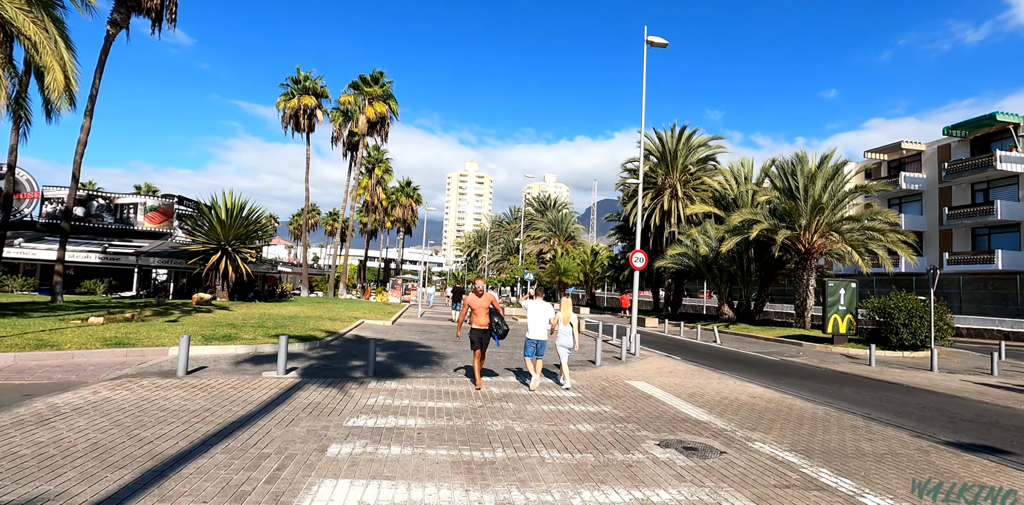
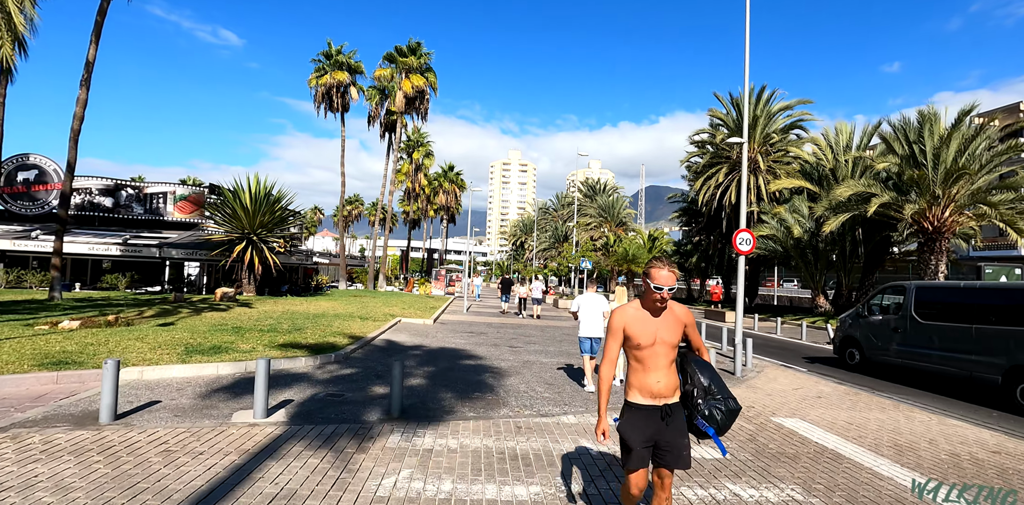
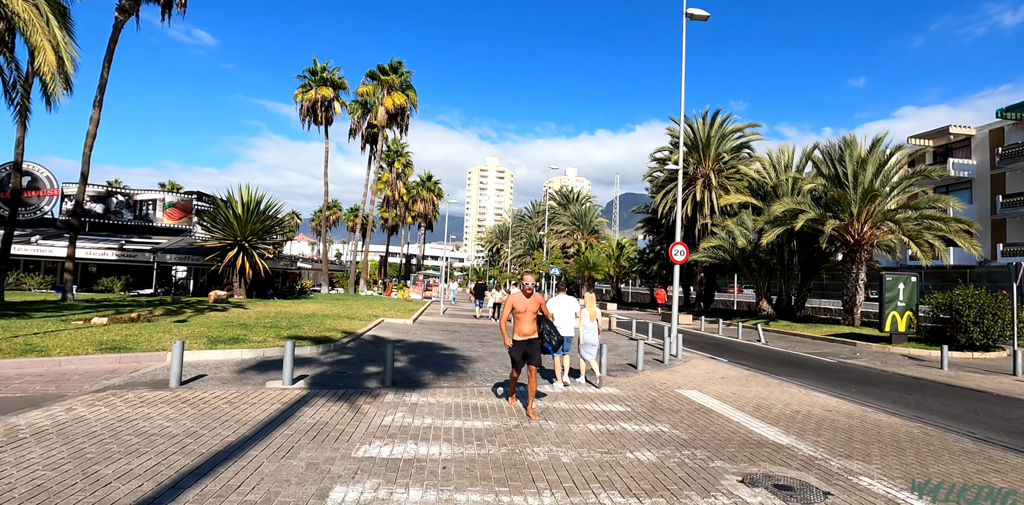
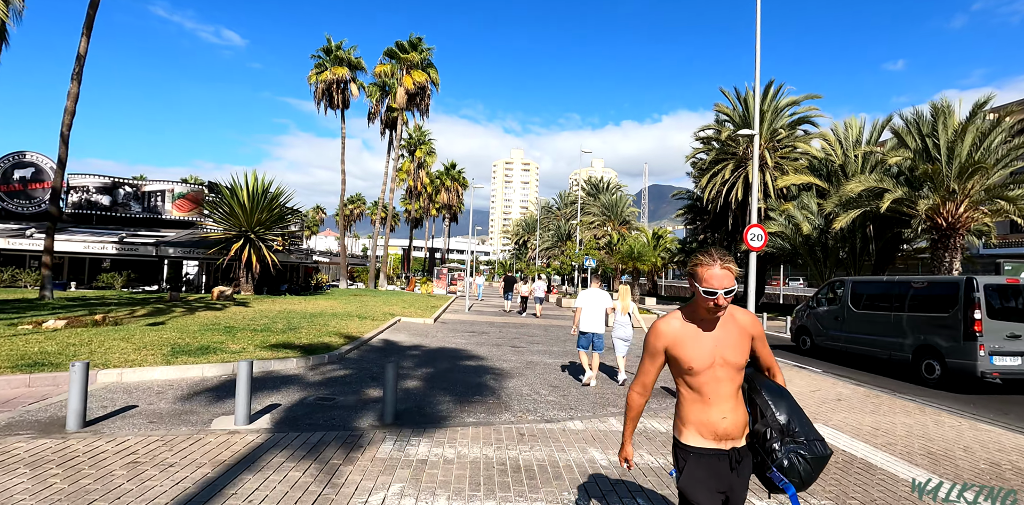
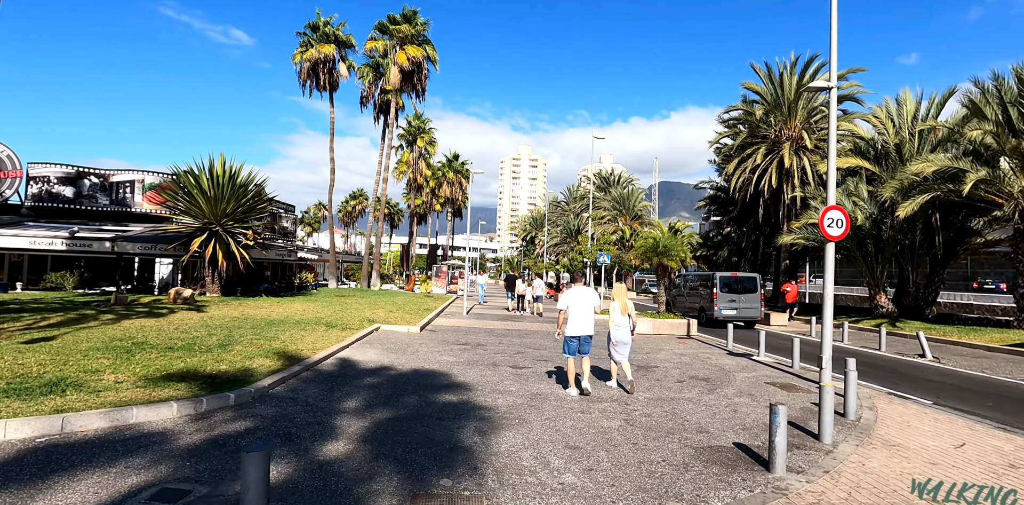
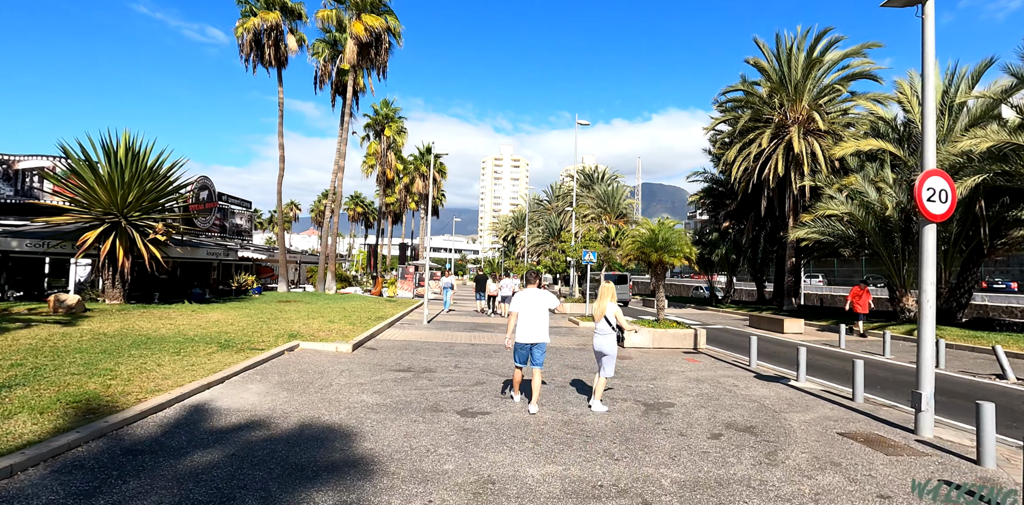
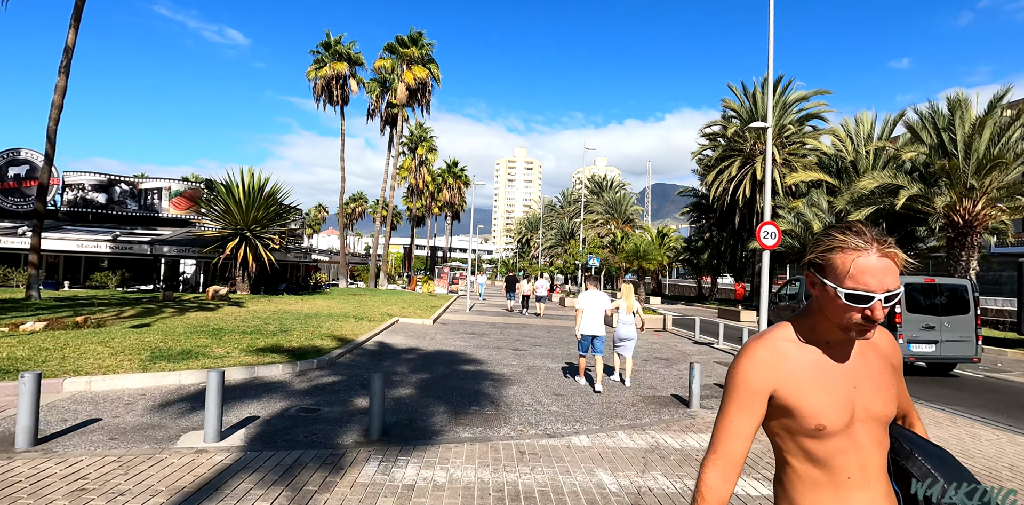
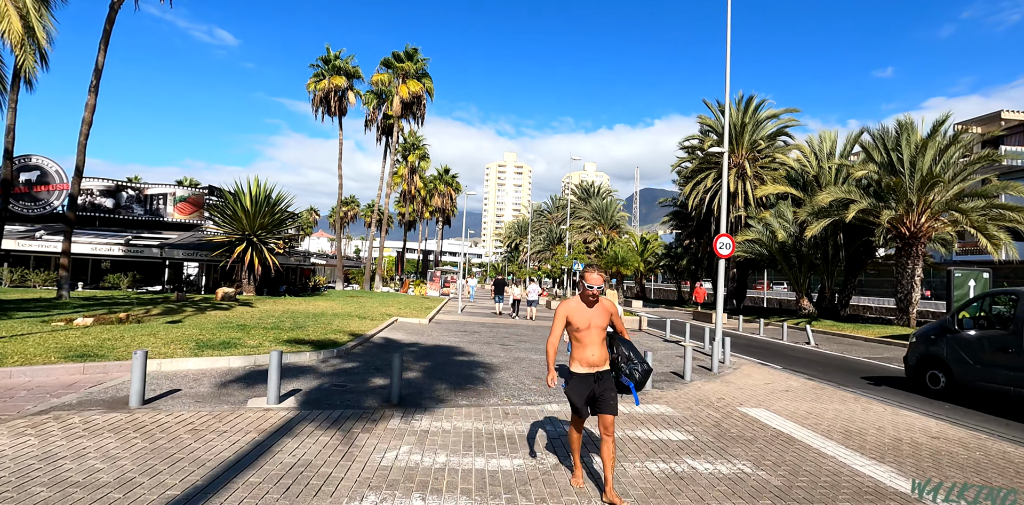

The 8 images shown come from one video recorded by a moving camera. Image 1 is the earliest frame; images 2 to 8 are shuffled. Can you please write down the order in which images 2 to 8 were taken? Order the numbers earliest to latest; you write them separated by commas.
3, 8, 2, 4, 7, 5, 6
